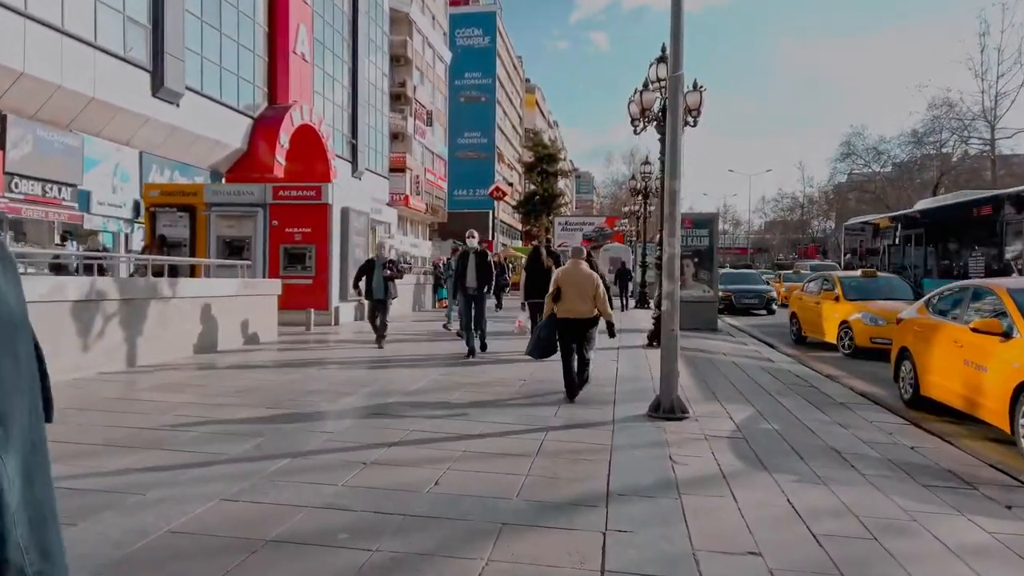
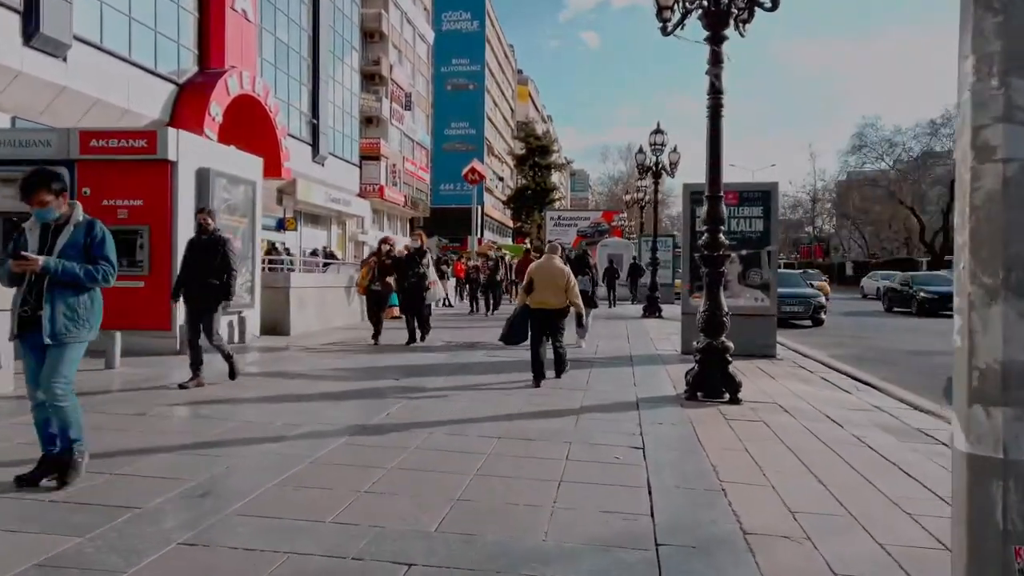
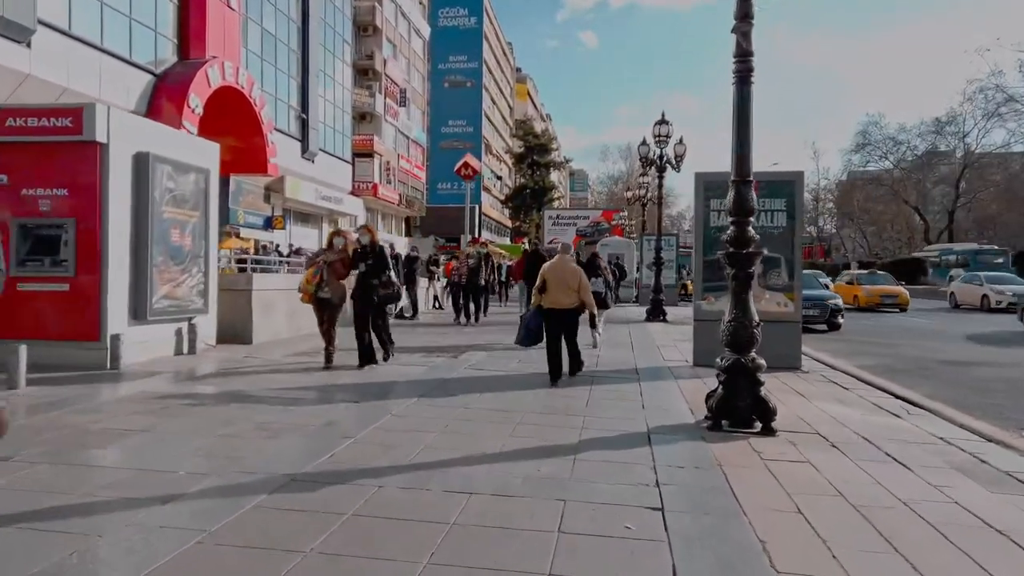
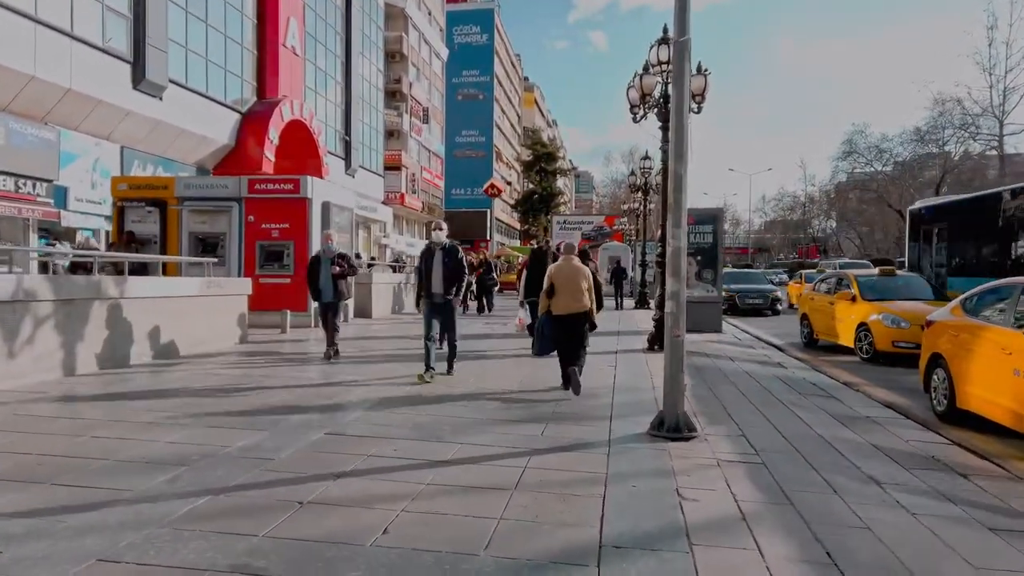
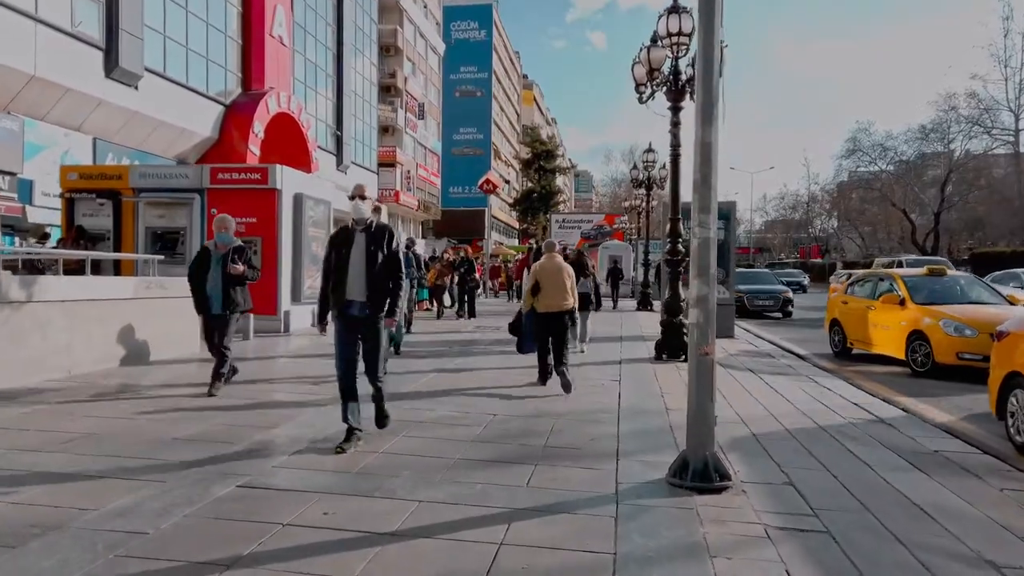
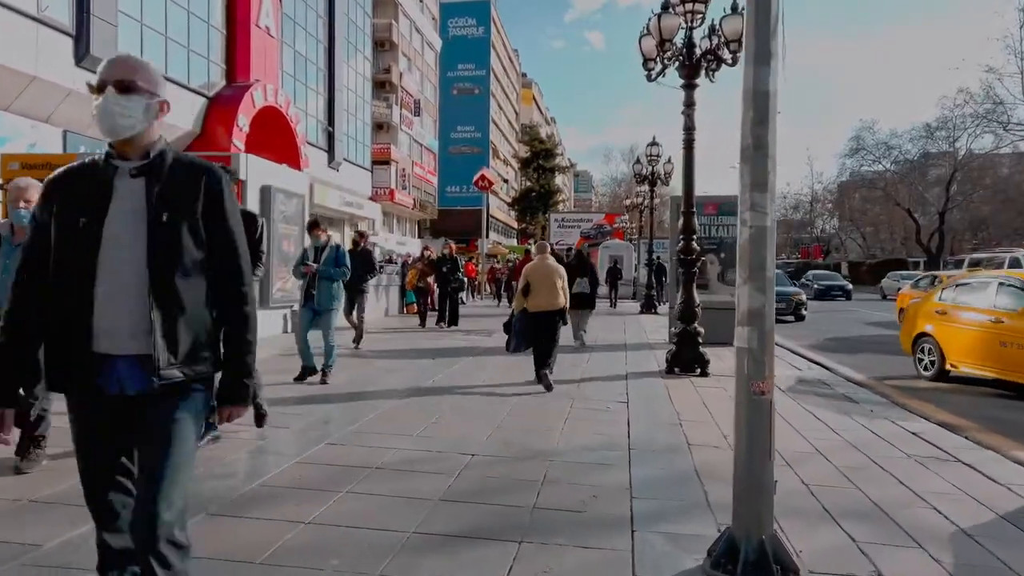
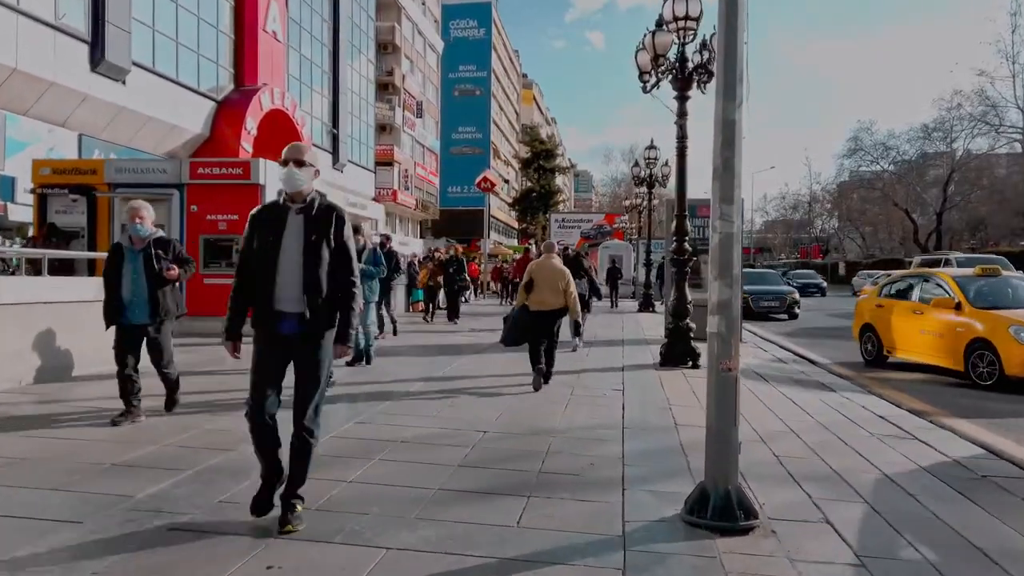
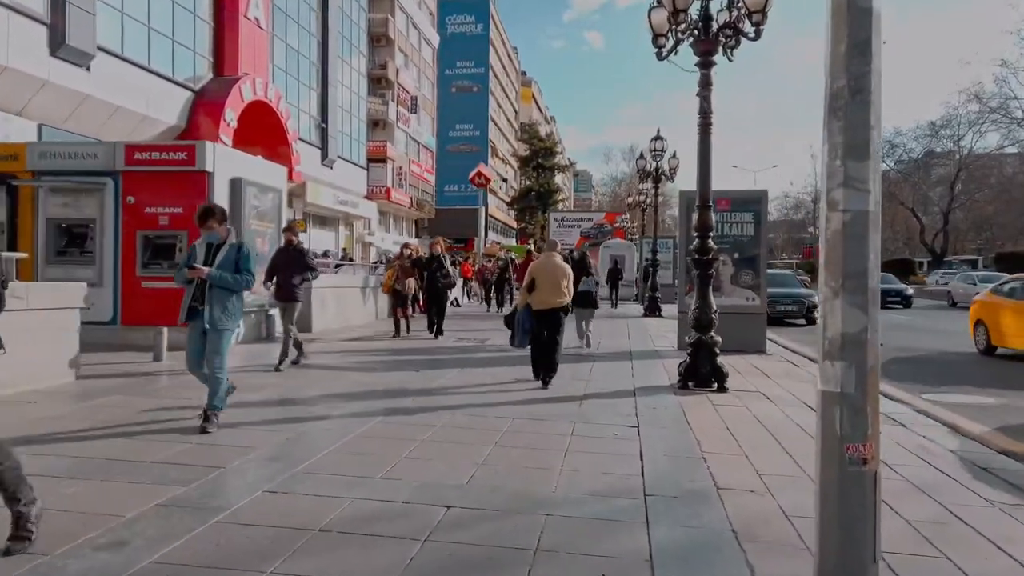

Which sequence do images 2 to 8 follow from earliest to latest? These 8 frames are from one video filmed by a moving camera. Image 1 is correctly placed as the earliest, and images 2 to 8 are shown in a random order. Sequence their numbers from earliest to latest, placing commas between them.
4, 5, 7, 6, 8, 2, 3
